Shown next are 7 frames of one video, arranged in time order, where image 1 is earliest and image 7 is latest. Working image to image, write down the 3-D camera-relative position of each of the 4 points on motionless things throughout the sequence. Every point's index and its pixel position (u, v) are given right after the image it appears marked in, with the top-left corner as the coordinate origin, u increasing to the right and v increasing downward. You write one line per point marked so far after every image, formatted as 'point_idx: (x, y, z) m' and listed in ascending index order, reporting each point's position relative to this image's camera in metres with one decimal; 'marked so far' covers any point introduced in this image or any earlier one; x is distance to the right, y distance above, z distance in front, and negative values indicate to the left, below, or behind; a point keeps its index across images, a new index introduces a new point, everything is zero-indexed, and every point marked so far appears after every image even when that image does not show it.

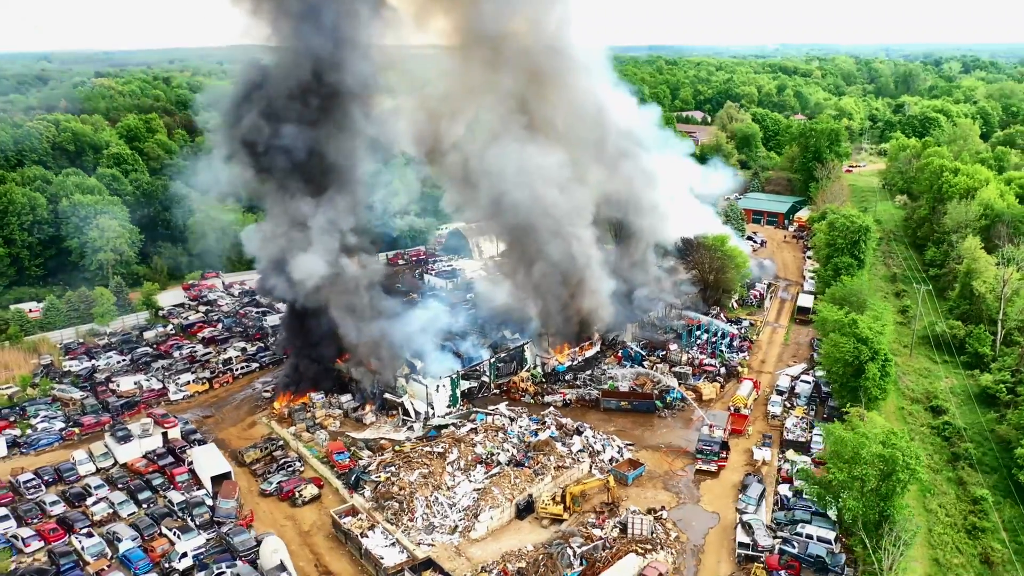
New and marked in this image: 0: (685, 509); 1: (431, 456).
0: (+3.7, -4.8, +17.9) m
1: (-1.8, -3.9, +18.9) m
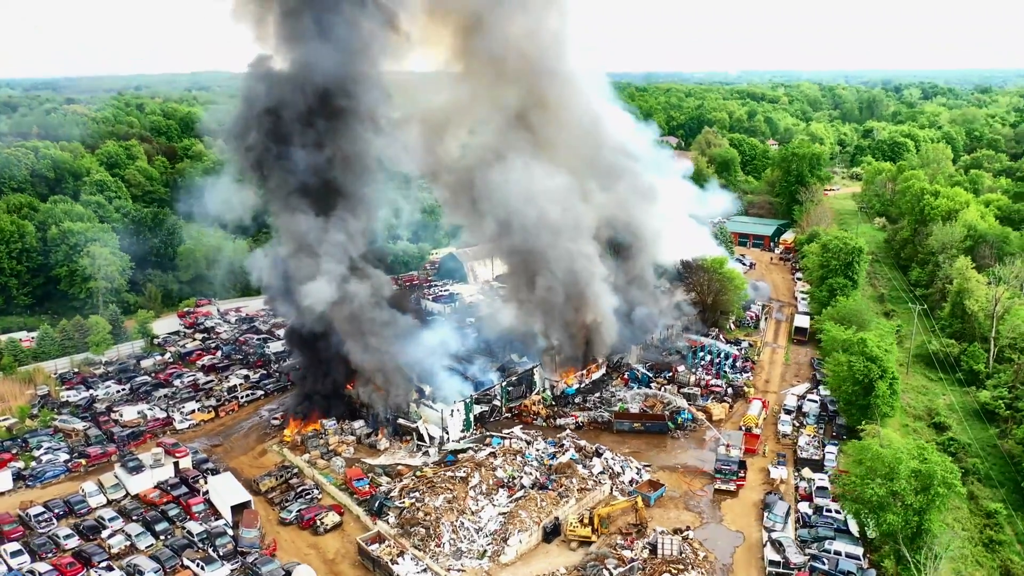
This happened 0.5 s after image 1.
0: (+4.3, -5.2, +18.0) m
1: (-1.3, -4.4, +18.8) m
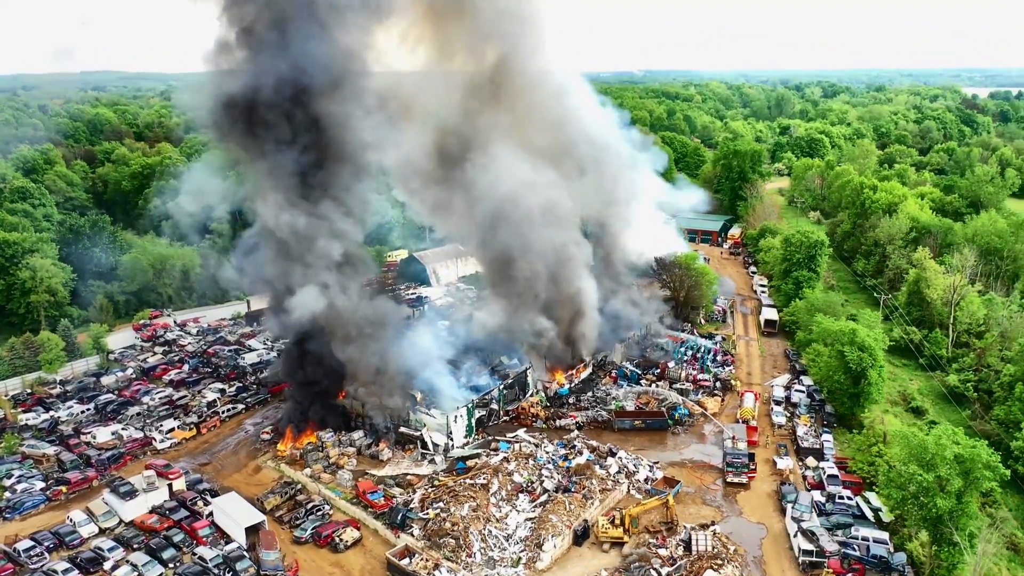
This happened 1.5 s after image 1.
0: (+4.9, -5.2, +18.2) m
1: (-0.8, -4.5, +18.4) m
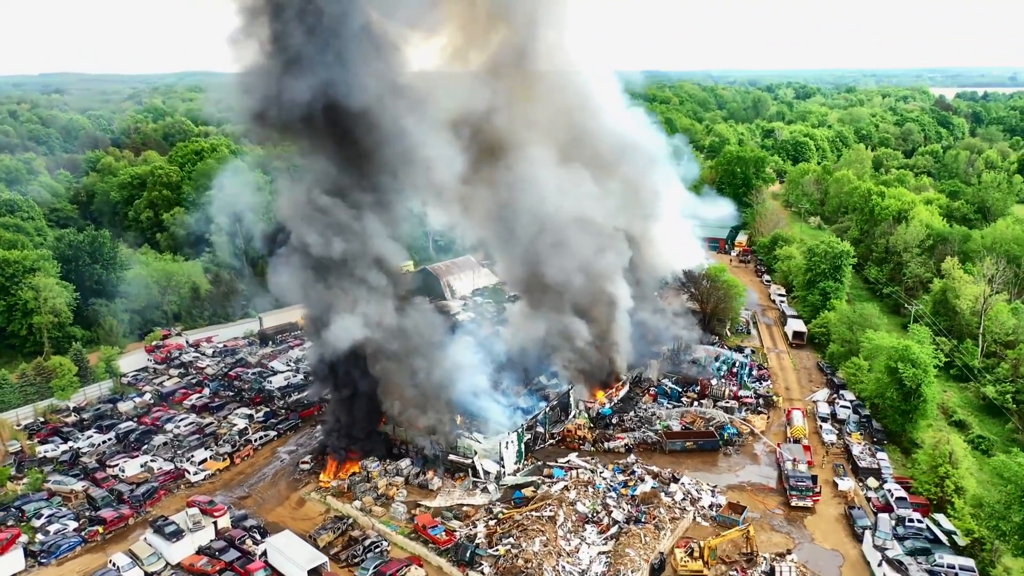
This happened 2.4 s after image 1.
0: (+6.3, -5.6, +17.8) m
1: (+0.7, -5.0, +17.8) m
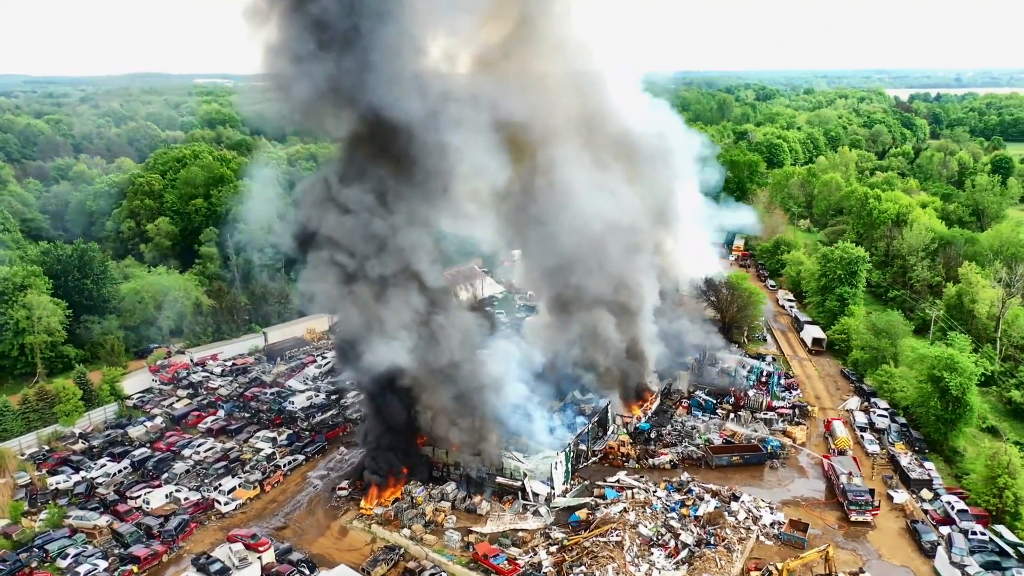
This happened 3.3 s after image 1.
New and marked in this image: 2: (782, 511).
0: (+7.7, -5.9, +17.4) m
1: (+2.0, -5.4, +17.1) m
2: (+6.4, -5.2, +19.4) m
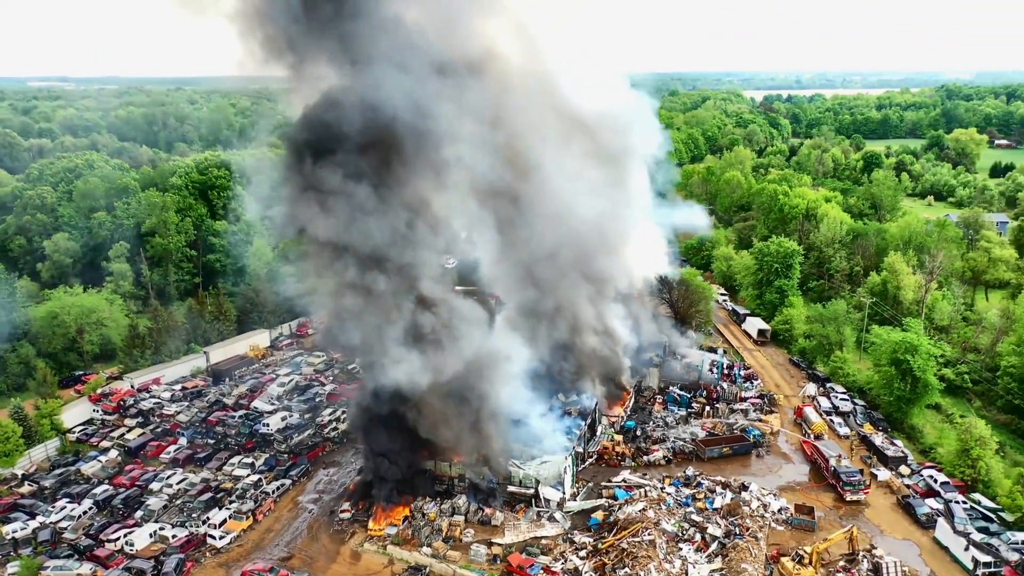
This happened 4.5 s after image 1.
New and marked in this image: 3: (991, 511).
0: (+8.3, -5.7, +18.5) m
1: (+2.7, -5.4, +17.3) m
2: (+6.7, -5.1, +20.2) m
3: (+11.2, -5.2, +19.2) m
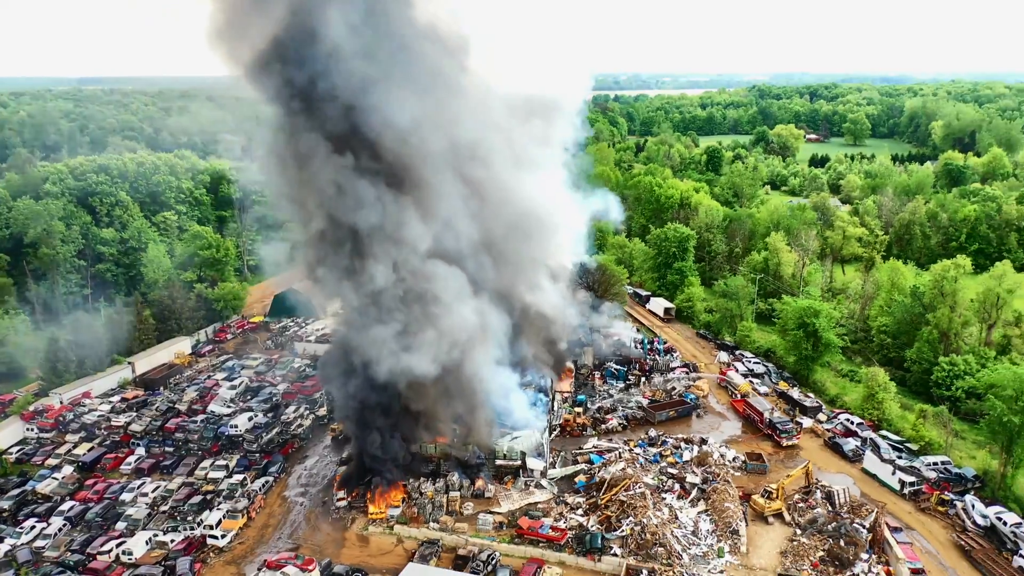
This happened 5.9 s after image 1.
0: (+8.1, -4.9, +21.5) m
1: (+2.9, -4.9, +19.2) m
2: (+6.1, -4.4, +22.8) m
3: (+10.8, -4.3, +22.8) m
